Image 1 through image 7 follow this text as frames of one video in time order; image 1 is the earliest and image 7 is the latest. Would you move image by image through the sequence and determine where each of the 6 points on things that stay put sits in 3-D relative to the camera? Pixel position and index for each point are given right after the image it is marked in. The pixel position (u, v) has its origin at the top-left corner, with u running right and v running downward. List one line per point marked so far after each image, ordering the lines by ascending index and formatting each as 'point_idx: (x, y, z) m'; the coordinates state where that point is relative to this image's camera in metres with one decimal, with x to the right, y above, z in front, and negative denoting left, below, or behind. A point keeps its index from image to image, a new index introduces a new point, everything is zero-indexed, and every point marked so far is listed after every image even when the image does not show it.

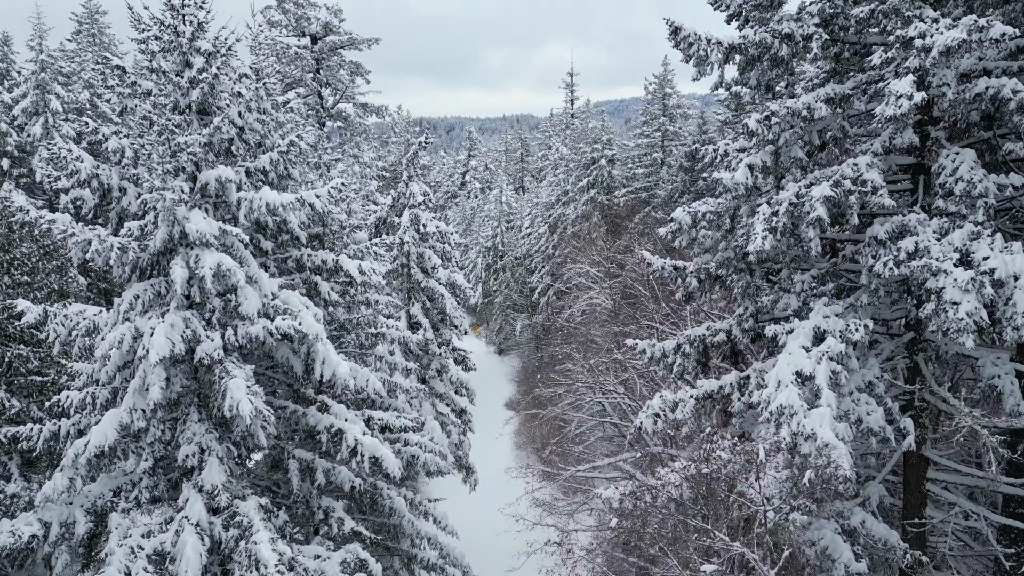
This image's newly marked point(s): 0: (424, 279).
0: (-1.7, +0.2, +13.3) m
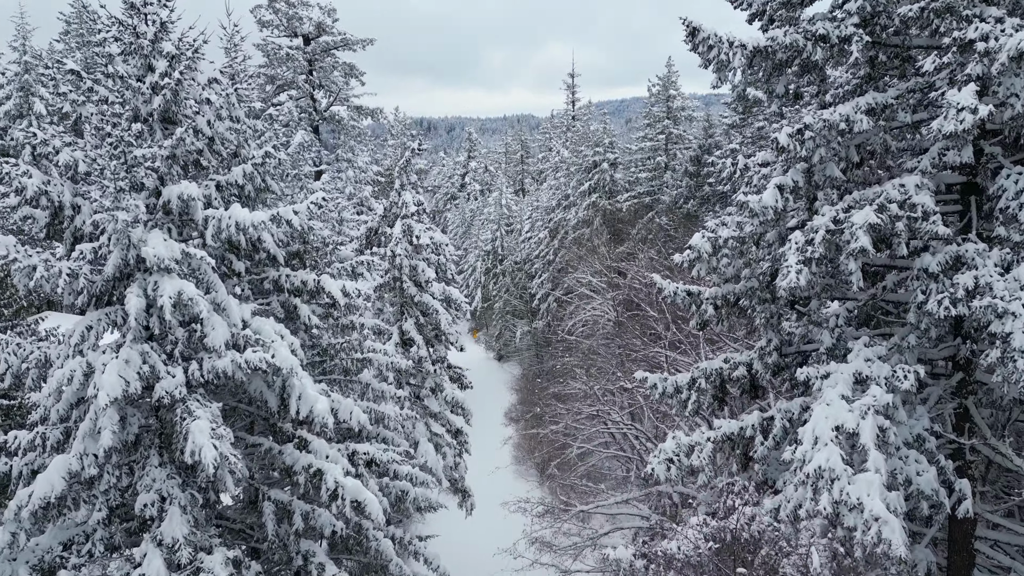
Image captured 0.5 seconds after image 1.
0: (-1.7, -0.1, +12.6) m
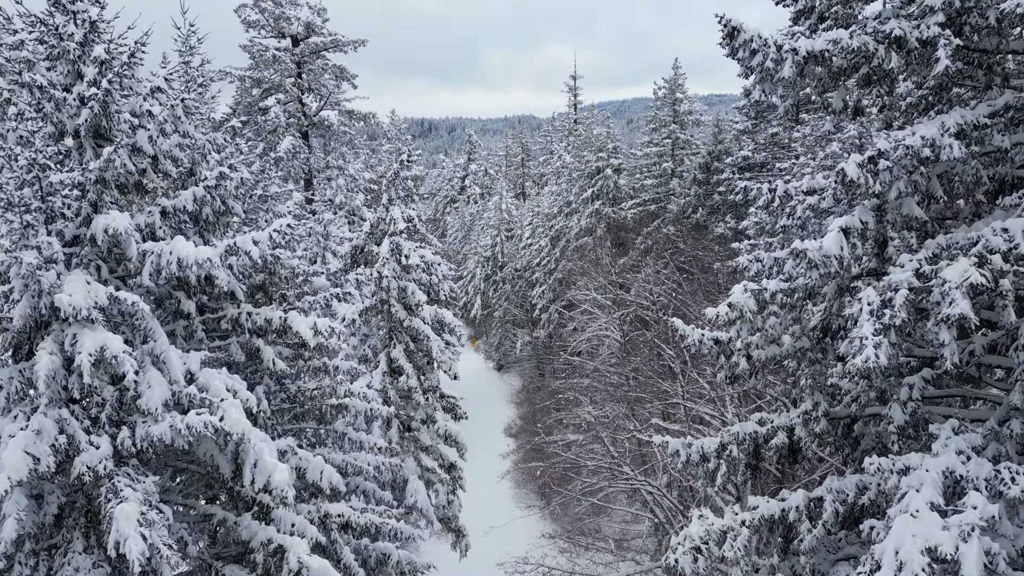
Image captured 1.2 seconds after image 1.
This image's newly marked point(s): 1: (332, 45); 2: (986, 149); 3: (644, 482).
0: (-1.8, -0.5, +11.6) m
1: (-5.1, +6.9, +19.7) m
2: (+2.8, +0.8, +4.0) m
3: (+1.6, -2.3, +8.5) m
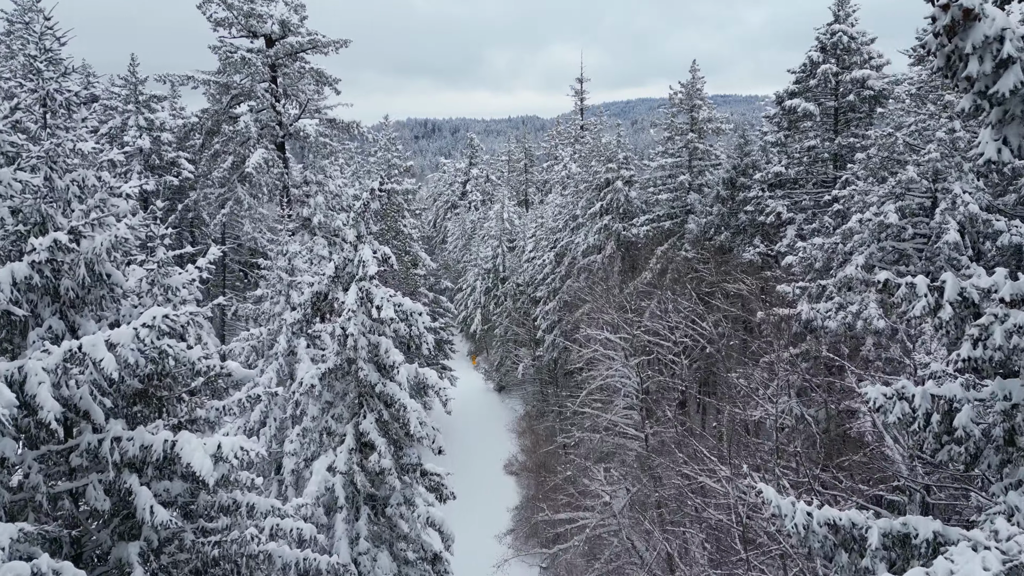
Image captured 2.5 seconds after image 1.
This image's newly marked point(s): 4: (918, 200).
0: (-1.8, -1.3, +9.4) m
1: (-5.1, +6.2, +17.5) m
2: (+2.7, 0.0, +1.8) m
3: (+1.6, -3.1, +6.3) m
4: (+5.7, +1.2, +9.7) m
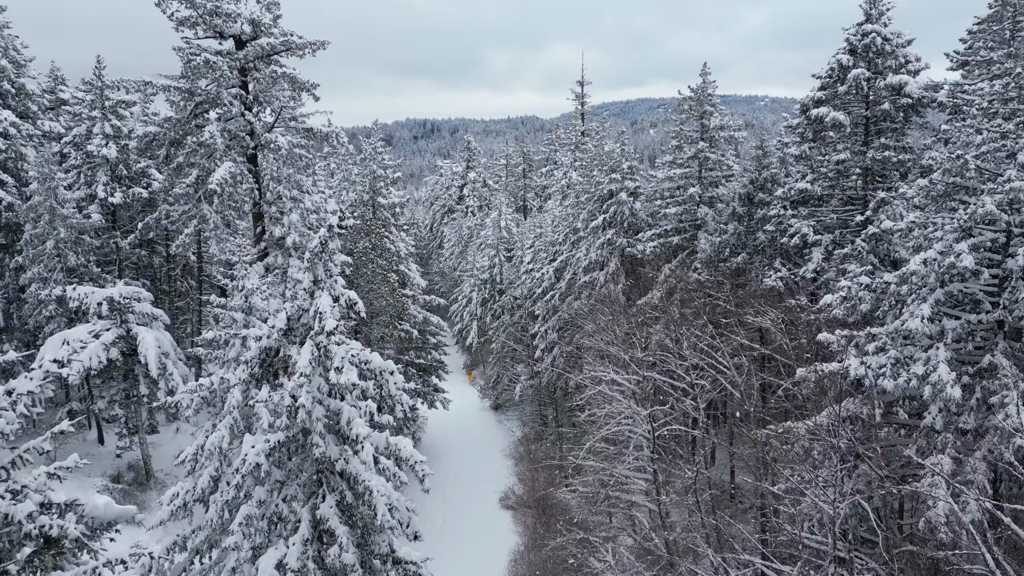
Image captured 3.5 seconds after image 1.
0: (-1.9, -1.9, +7.7) m
1: (-5.2, +5.5, +15.9) m
2: (+2.6, -0.6, +0.2) m
3: (+1.5, -3.7, +4.7) m
4: (+5.6, +0.6, +8.1) m
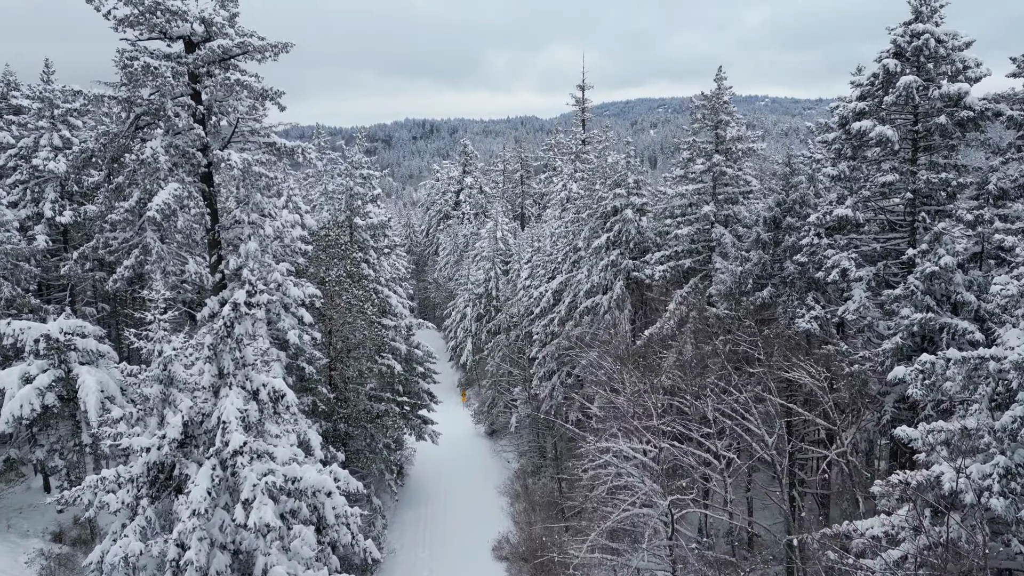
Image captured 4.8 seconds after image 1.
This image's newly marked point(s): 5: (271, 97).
0: (-2.1, -2.7, +5.7) m
1: (-5.4, +4.8, +13.8) m
2: (+2.4, -1.4, -1.9) m
3: (+1.3, -4.5, +2.6) m
4: (+5.4, -0.2, +6.0) m
5: (-5.1, +4.1, +14.5) m
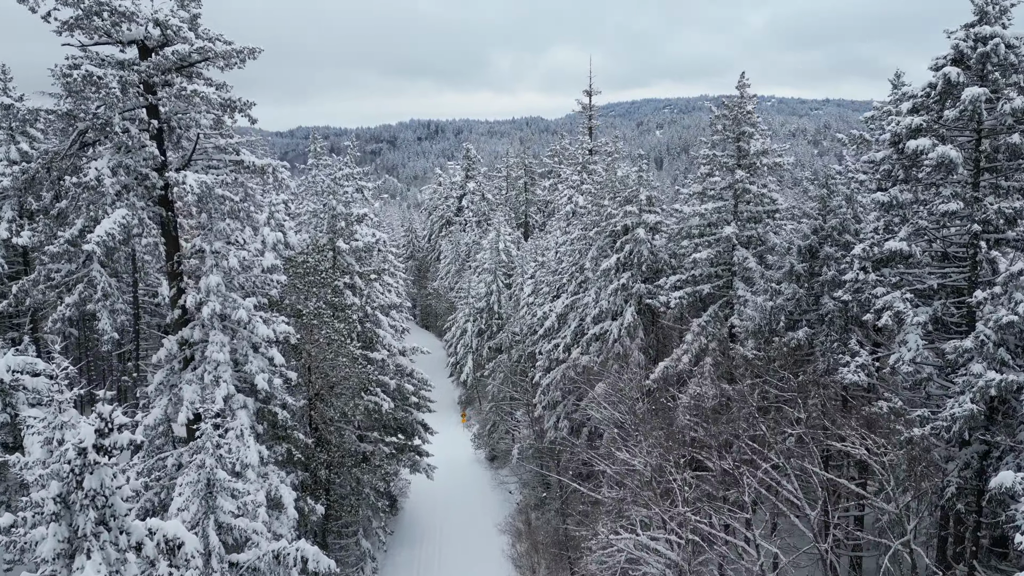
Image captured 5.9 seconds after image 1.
0: (-2.2, -3.4, +4.0) m
1: (-5.4, +4.1, +12.1) m
2: (+2.3, -2.1, -3.6) m
3: (+1.2, -5.2, +0.9) m
4: (+5.3, -0.9, +4.2) m
5: (-5.1, +3.4, +12.9) m
